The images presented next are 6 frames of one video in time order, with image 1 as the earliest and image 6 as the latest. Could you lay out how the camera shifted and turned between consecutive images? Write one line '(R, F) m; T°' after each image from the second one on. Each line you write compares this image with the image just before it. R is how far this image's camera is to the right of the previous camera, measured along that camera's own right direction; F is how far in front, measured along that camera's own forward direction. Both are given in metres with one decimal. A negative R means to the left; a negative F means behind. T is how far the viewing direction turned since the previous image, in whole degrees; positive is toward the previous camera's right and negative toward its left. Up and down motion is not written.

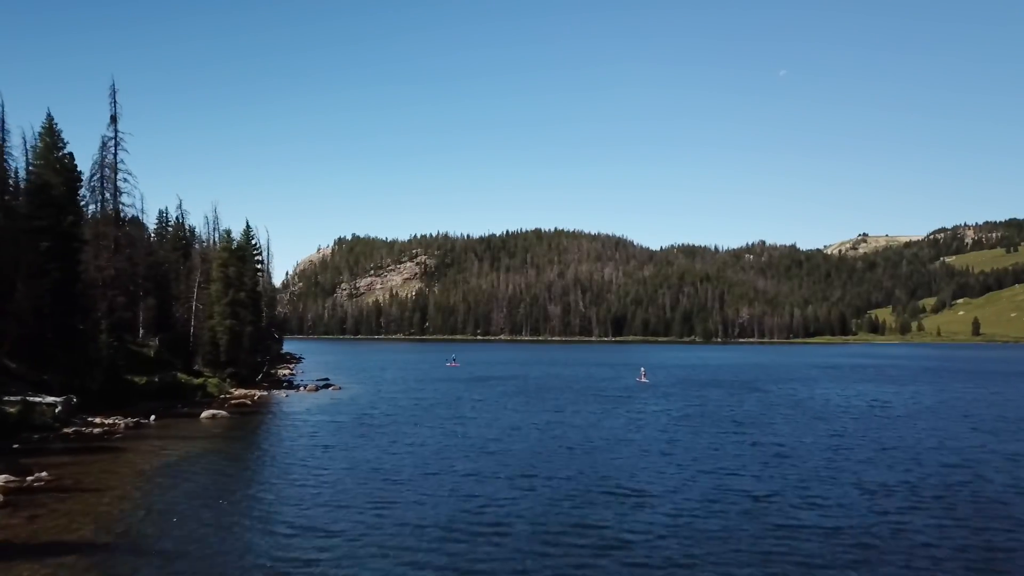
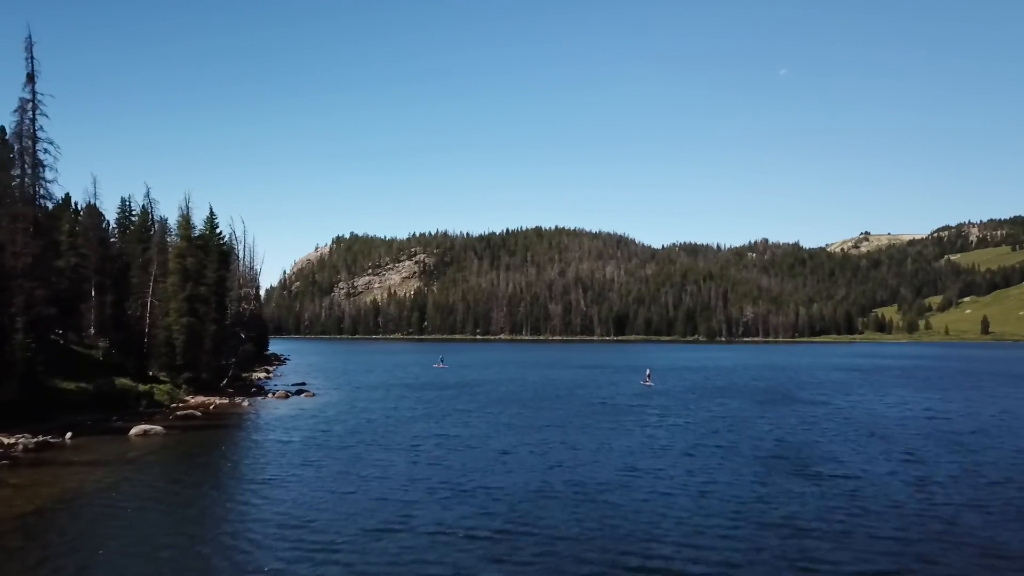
(+0.6, +9.6) m; 0°
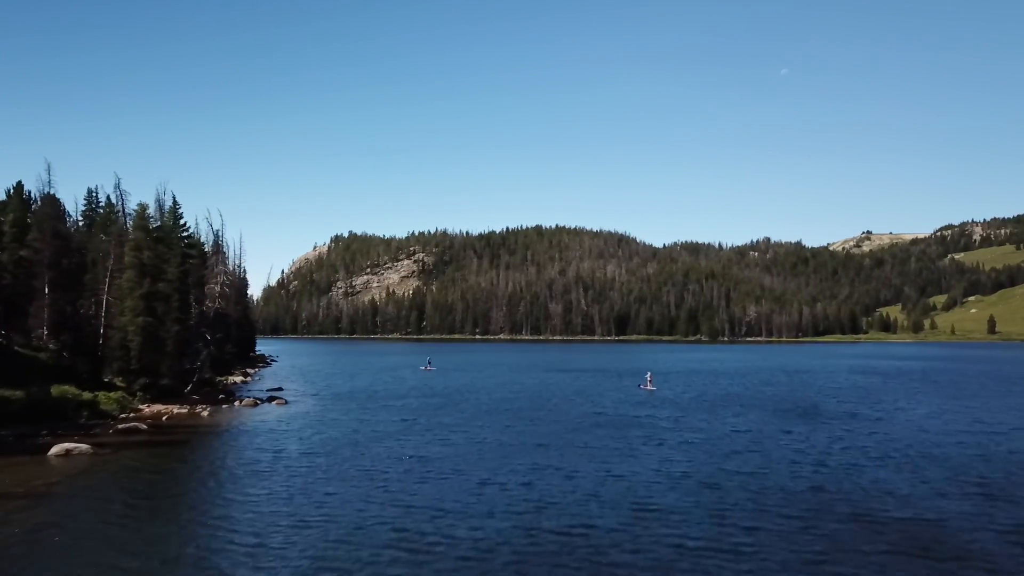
(+0.7, +7.1) m; 0°
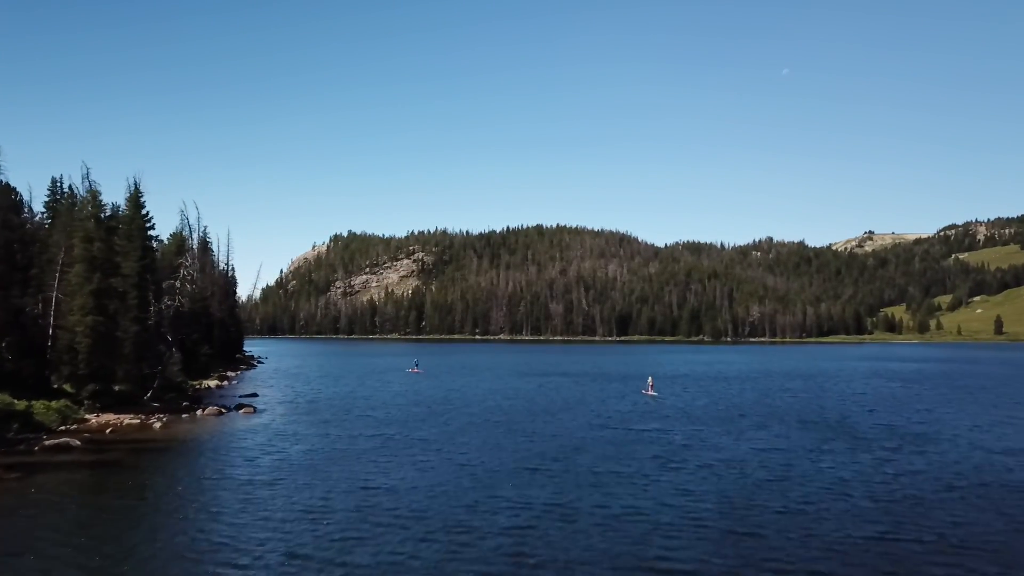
(+0.6, +6.8) m; 0°
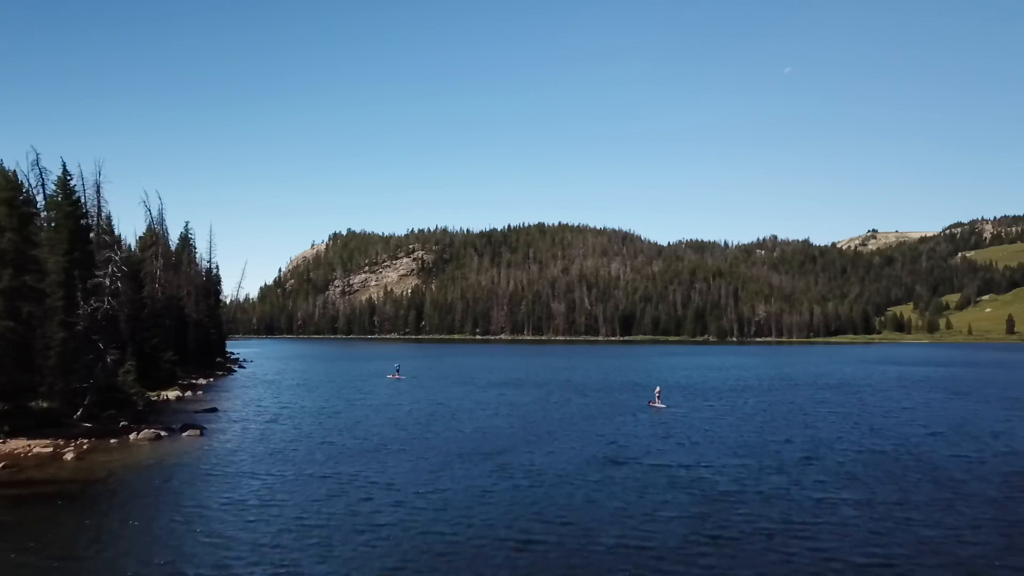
(+0.5, +9.9) m; 0°
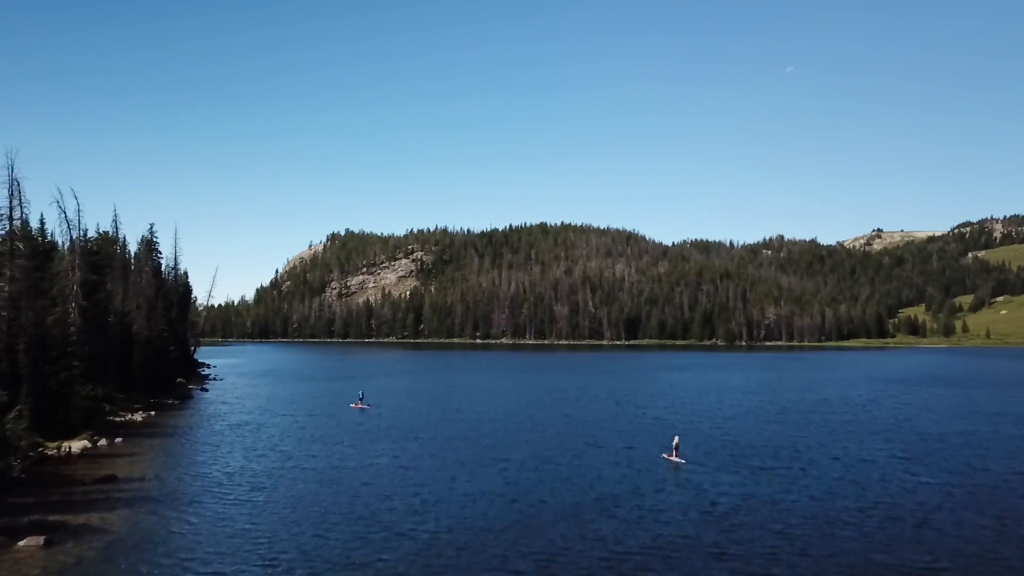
(+0.6, +16.5) m; 0°
